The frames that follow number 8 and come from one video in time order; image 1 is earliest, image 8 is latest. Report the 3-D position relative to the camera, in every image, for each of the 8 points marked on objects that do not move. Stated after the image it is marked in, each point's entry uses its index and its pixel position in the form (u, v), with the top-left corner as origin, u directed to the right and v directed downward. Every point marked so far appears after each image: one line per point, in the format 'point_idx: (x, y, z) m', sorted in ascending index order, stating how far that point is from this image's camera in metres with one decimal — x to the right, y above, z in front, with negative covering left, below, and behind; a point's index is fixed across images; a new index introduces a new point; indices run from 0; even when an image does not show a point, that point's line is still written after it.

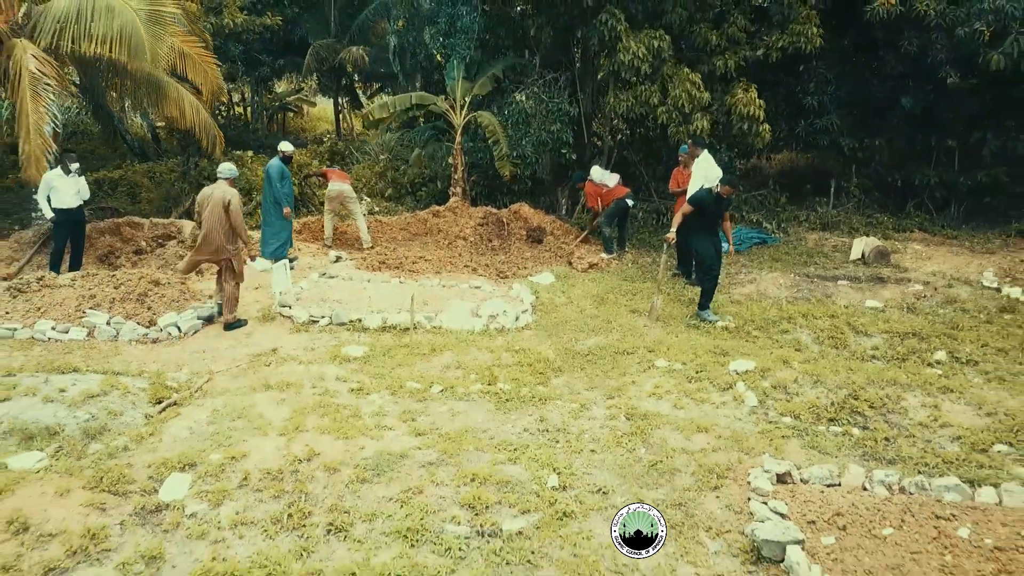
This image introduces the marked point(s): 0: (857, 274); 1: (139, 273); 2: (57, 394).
0: (+2.4, +0.1, +7.1) m
1: (-2.2, 0.0, +6.3) m
2: (-1.9, -0.4, +4.4) m
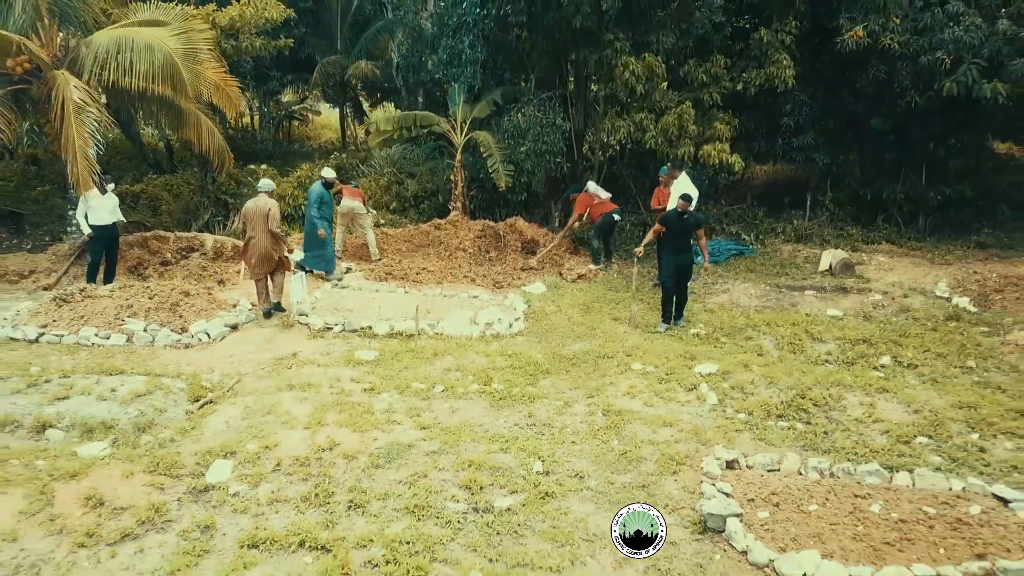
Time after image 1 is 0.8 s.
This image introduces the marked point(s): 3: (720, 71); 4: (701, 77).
0: (+2.3, 0.0, +7.7) m
1: (-2.3, 0.0, +6.9) m
2: (-2.0, -0.5, +5.0) m
3: (+1.7, +1.8, +8.6) m
4: (+1.5, +1.7, +8.6) m
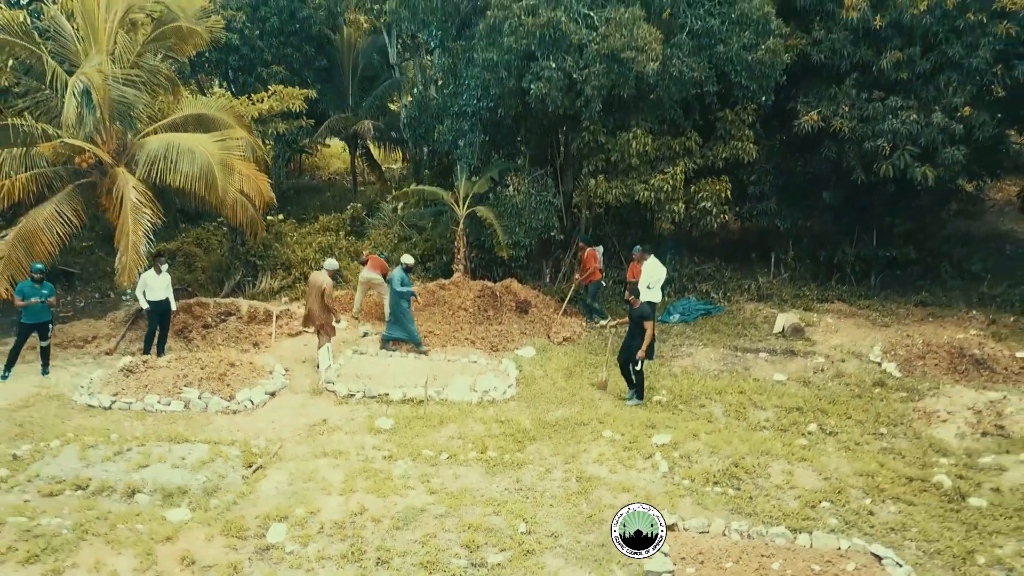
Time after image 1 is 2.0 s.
0: (+2.3, -0.5, +8.9) m
1: (-2.3, -0.6, +8.1) m
2: (-2.0, -1.0, +6.2) m
3: (+1.6, +1.2, +9.8) m
4: (+1.5, +1.2, +9.8) m
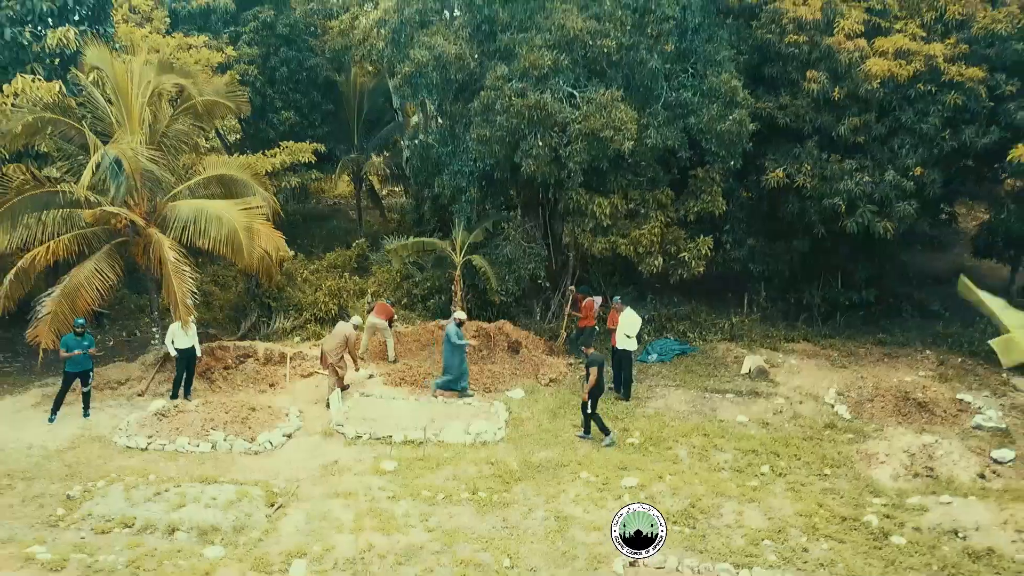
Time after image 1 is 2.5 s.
0: (+2.2, -1.0, +9.8) m
1: (-2.4, -1.0, +9.1) m
2: (-2.1, -1.5, +7.2) m
3: (+1.6, +0.8, +10.7) m
4: (+1.4, +0.8, +10.7) m
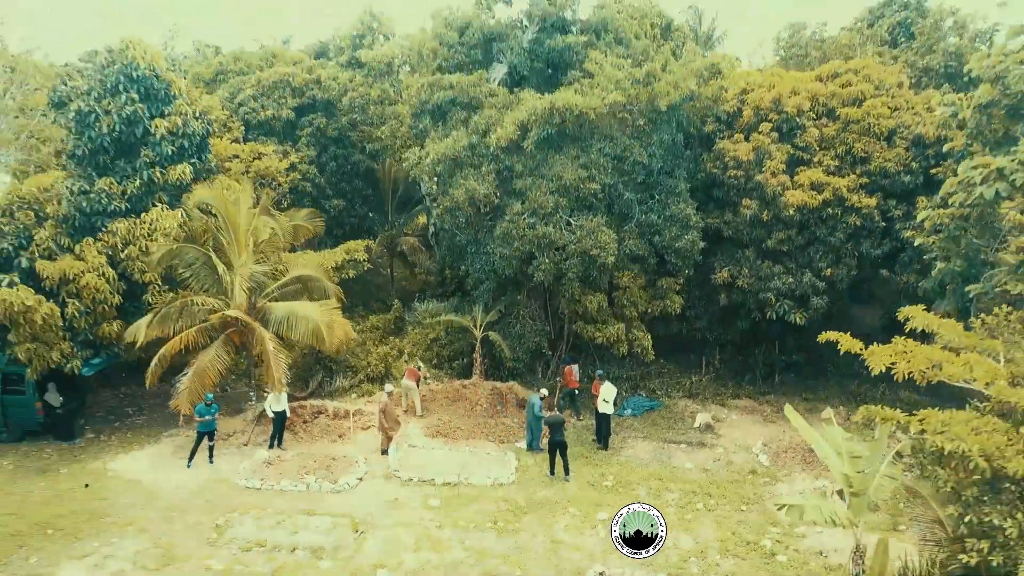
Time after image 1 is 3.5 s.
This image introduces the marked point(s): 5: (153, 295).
0: (+2.3, -1.9, +13.1) m
1: (-2.3, -1.9, +12.4) m
2: (-2.0, -2.4, +10.5) m
3: (+1.7, -0.2, +14.0) m
4: (+1.5, -0.2, +14.0) m
5: (-4.4, -0.1, +12.8) m
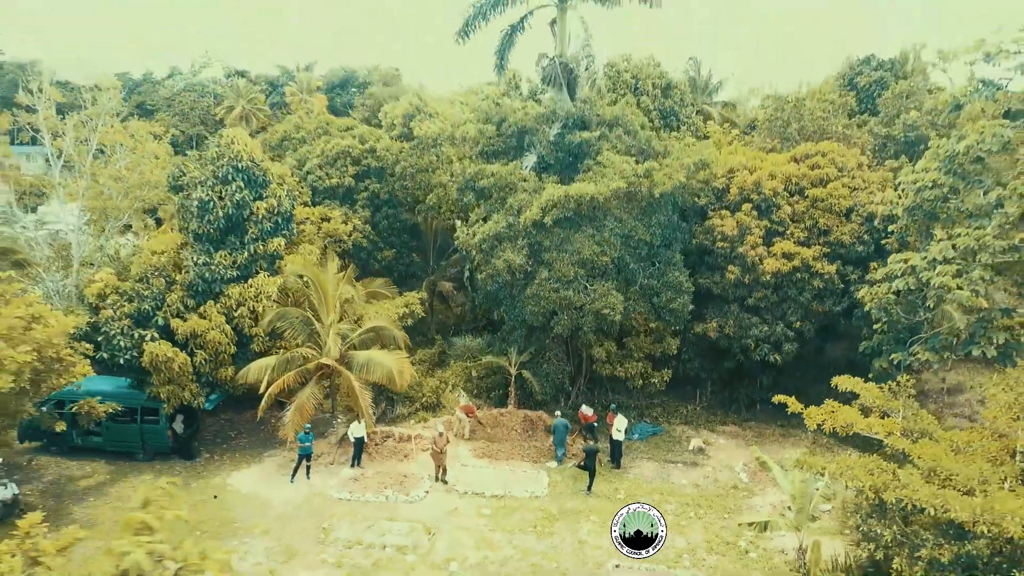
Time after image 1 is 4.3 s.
0: (+2.8, -2.7, +16.3) m
1: (-1.8, -2.7, +15.6) m
2: (-1.5, -3.2, +13.7) m
3: (+2.2, -1.0, +17.2) m
4: (+2.0, -1.0, +17.2) m
5: (-3.9, -0.9, +16.0) m
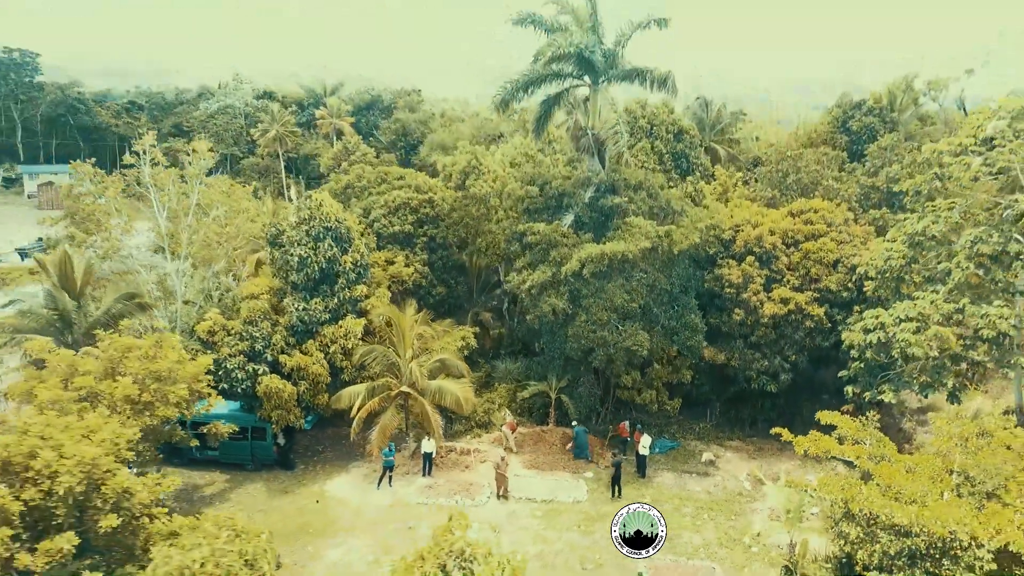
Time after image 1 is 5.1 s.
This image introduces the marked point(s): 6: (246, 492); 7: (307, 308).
0: (+3.6, -3.5, +19.7) m
1: (-1.0, -3.5, +18.9) m
2: (-0.7, -4.0, +17.0) m
3: (+3.0, -1.7, +20.6) m
4: (+2.8, -1.8, +20.6) m
5: (-3.1, -1.6, +19.4) m
6: (-4.7, -3.6, +18.2) m
7: (-3.8, -0.4, +19.3) m
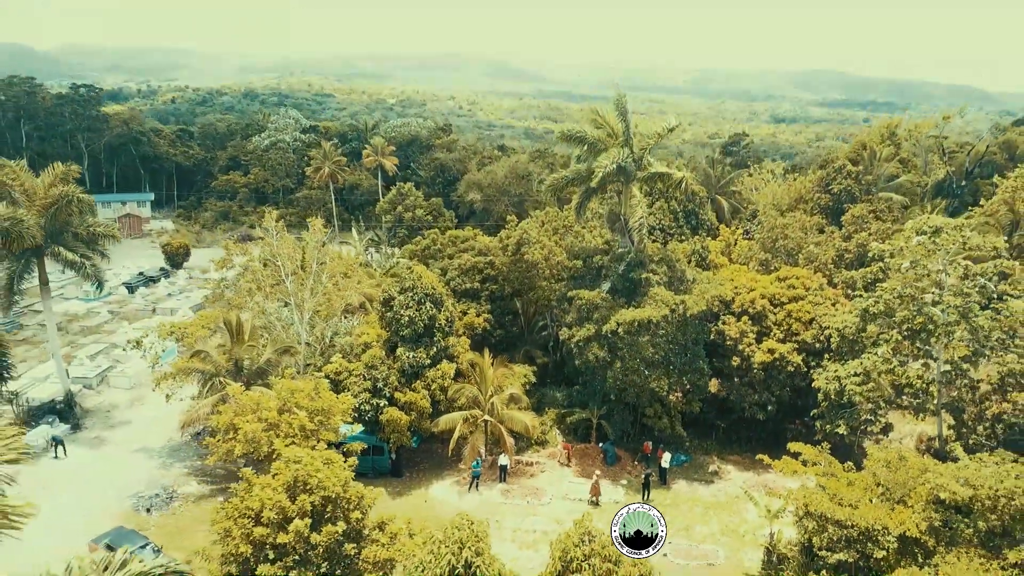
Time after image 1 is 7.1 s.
0: (+4.9, -4.8, +26.1) m
1: (+0.3, -4.8, +25.4) m
2: (+0.6, -5.3, +23.5) m
3: (+4.3, -3.1, +27.0) m
4: (+4.2, -3.1, +27.0) m
5: (-1.7, -3.0, +25.8) m
6: (-3.4, -4.9, +24.7) m
7: (-2.5, -1.7, +25.7) m
